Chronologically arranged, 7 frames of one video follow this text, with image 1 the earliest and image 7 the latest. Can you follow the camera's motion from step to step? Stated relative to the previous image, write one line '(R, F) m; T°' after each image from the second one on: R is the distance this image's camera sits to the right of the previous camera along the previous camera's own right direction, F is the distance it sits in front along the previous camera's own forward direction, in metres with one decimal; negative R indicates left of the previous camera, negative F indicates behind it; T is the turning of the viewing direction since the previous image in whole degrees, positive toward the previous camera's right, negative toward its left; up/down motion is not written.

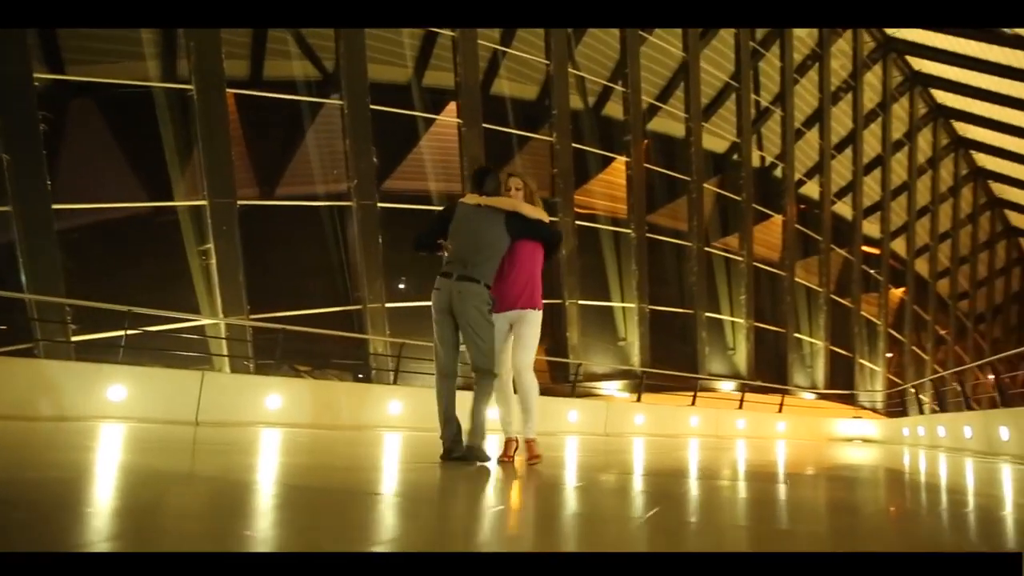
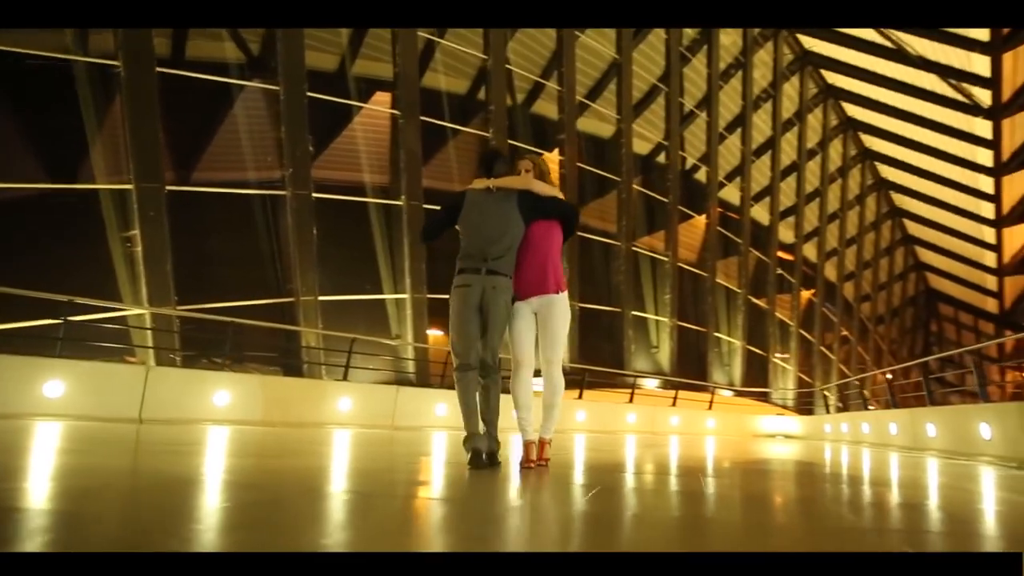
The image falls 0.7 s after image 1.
(-0.5, +0.1) m; +7°
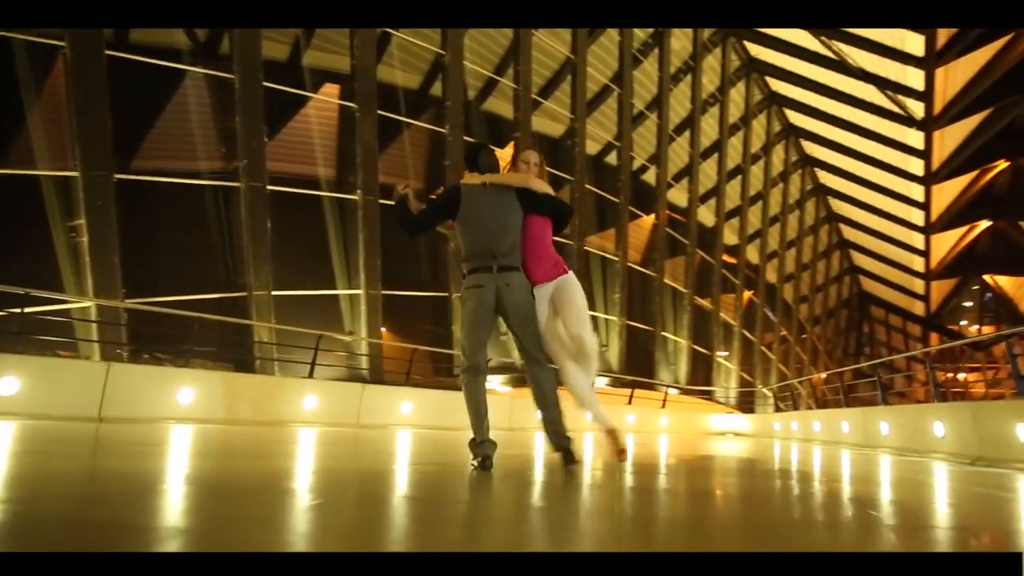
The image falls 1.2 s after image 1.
(-0.4, 0.0) m; +5°
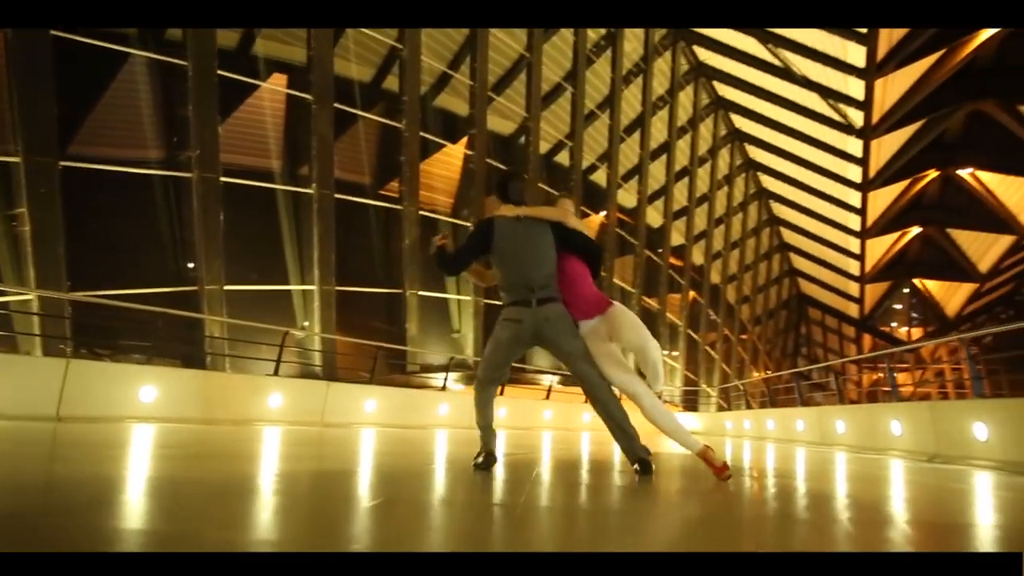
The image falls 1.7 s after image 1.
(-0.4, 0.0) m; +5°
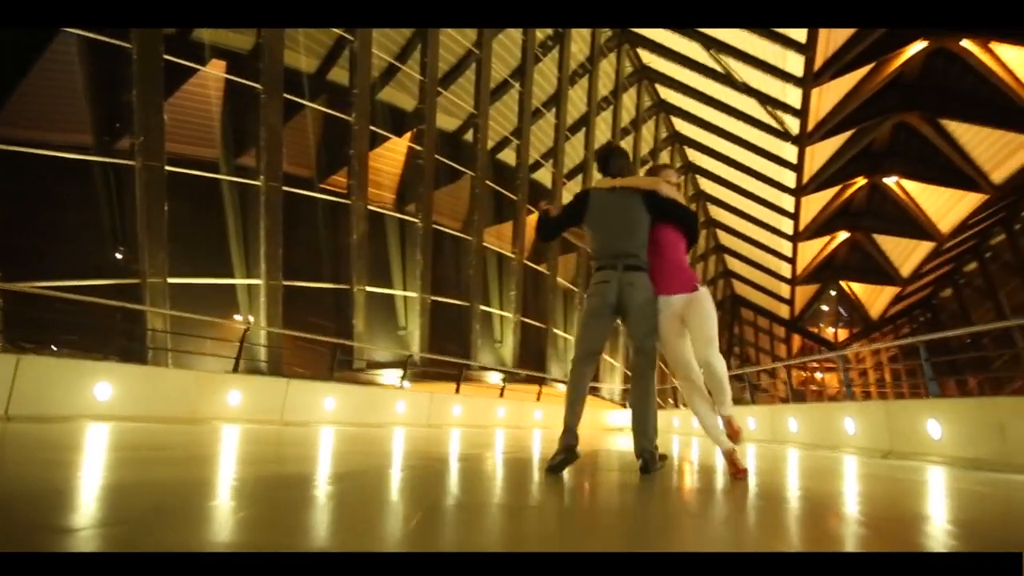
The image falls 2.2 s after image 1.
(-0.4, 0.0) m; +5°
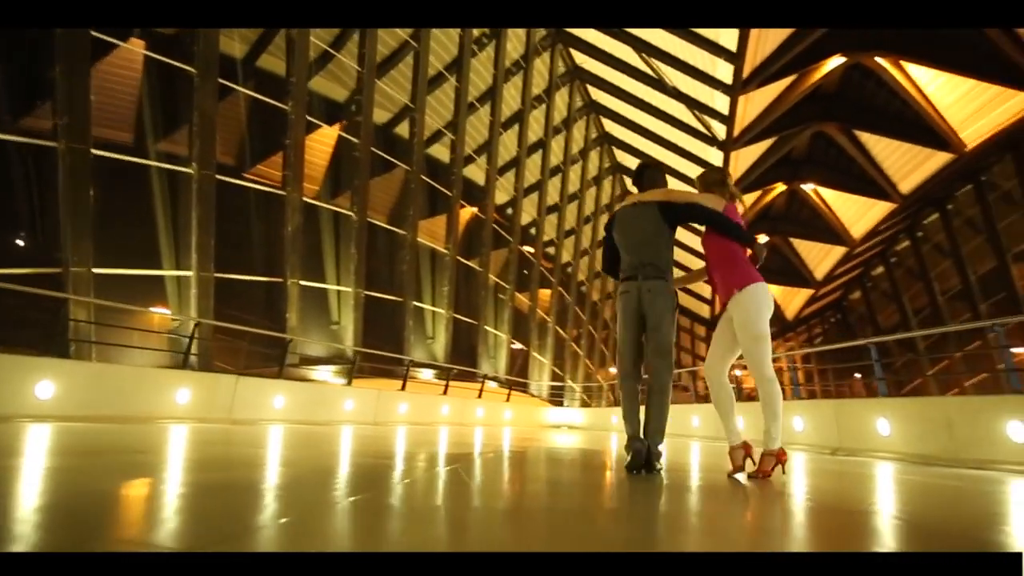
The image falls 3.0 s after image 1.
(-0.5, +0.1) m; +6°
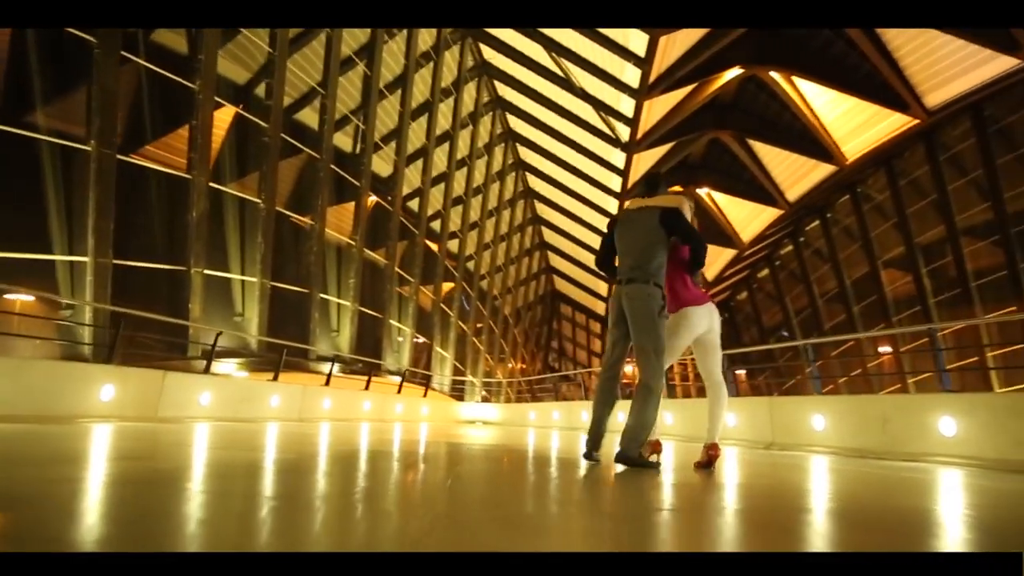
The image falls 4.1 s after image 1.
(-0.7, +0.1) m; +9°
